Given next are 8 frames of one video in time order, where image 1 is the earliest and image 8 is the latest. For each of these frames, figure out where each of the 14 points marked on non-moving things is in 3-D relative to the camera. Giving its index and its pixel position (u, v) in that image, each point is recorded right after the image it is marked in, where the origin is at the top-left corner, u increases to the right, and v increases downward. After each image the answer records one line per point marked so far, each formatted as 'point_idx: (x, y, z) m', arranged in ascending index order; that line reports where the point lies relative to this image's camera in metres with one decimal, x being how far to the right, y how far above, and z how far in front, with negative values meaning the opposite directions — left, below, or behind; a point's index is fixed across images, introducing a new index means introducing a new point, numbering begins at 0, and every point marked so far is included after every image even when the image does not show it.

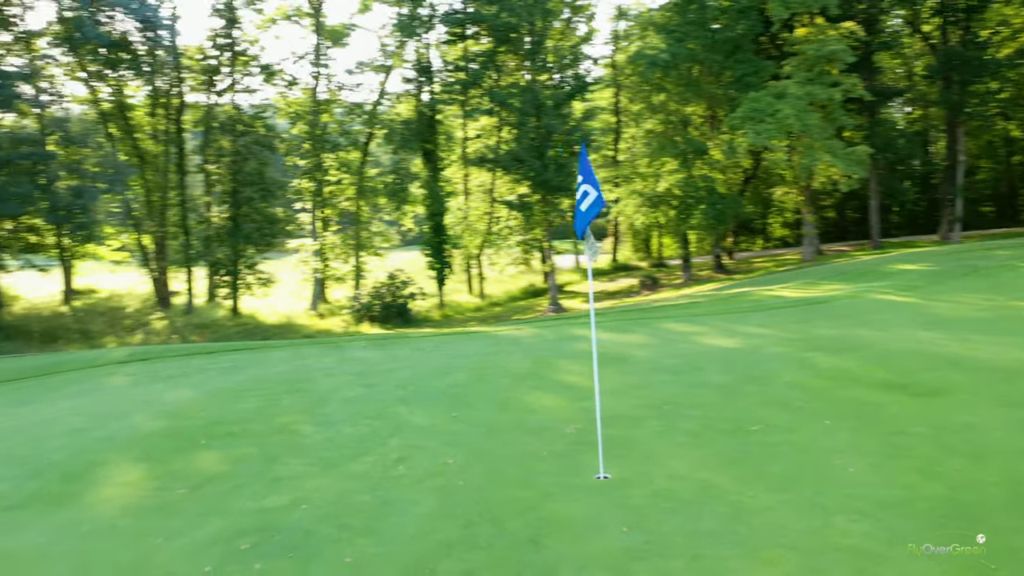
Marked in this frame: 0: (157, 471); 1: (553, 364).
0: (-1.7, -0.9, +3.9) m
1: (+0.3, -0.5, +5.7) m
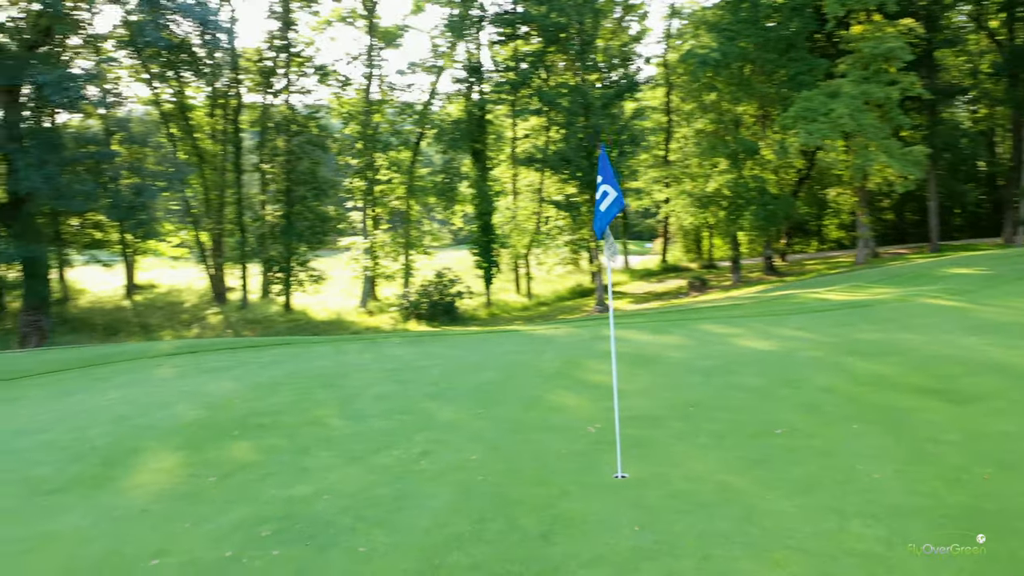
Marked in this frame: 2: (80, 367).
0: (-1.6, -0.8, +4.0) m
1: (+0.5, -0.5, +5.7) m
2: (-3.3, -0.6, +6.3) m
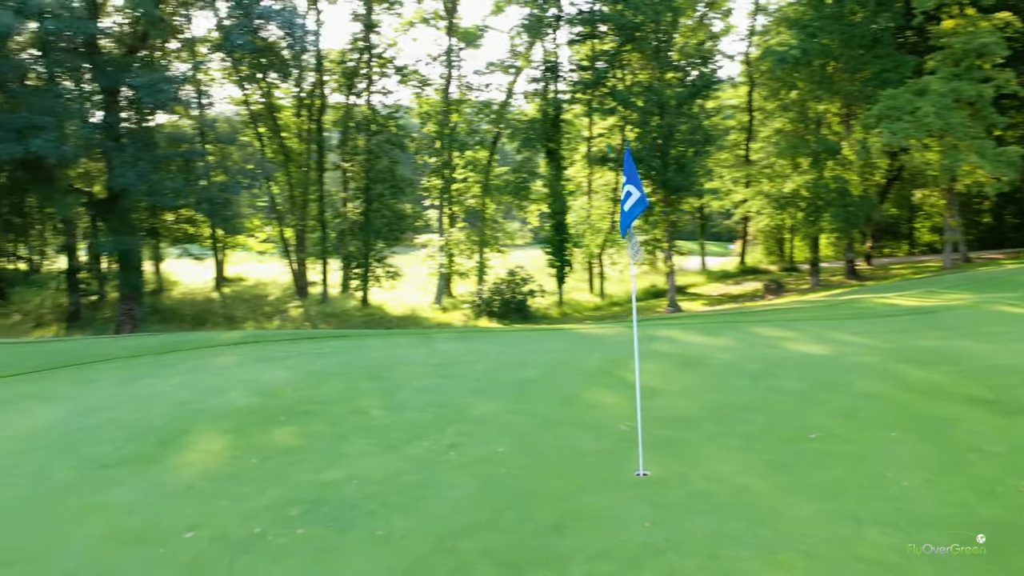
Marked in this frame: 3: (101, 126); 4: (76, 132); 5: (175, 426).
0: (-1.4, -0.8, +4.3) m
1: (+0.8, -0.5, +5.7) m
2: (-2.9, -0.5, +6.7) m
3: (-7.7, +3.1, +15.4) m
4: (-7.8, +2.8, +14.6) m
5: (-1.9, -0.8, +4.6) m
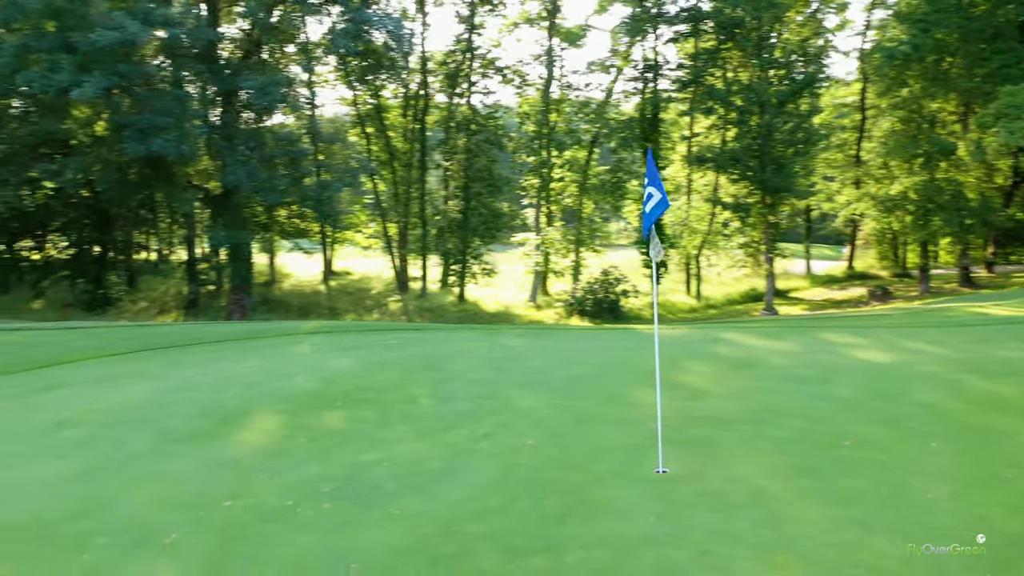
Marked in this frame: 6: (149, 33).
0: (-1.2, -0.8, +4.6) m
1: (+1.2, -0.5, +5.7) m
2: (-2.4, -0.5, +7.2) m
3: (-5.9, +3.3, +16.4) m
4: (-6.1, +3.0, +15.6) m
5: (-1.6, -0.7, +4.9) m
6: (-6.7, +4.7, +15.1) m
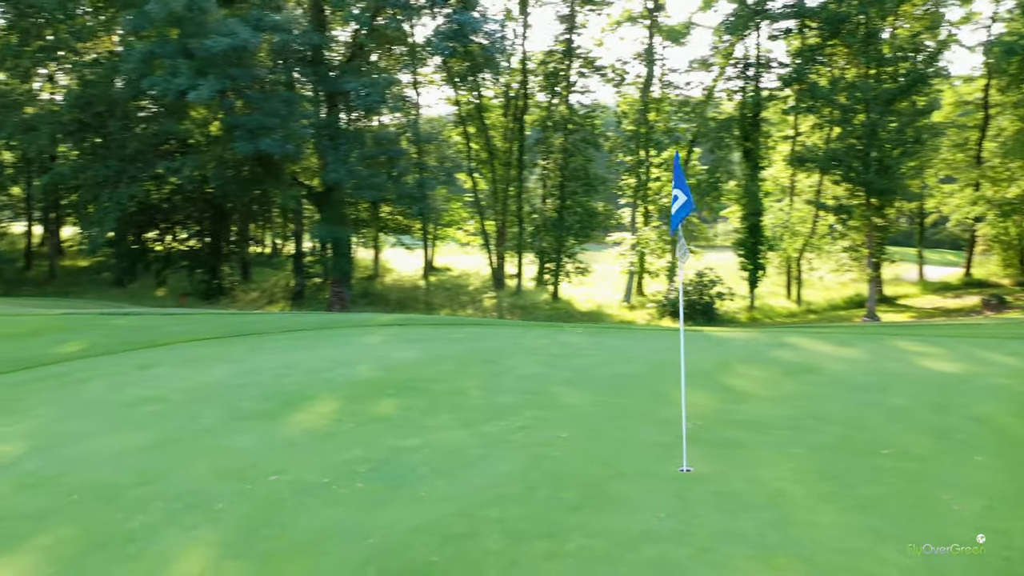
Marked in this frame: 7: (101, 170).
0: (-1.0, -0.7, +4.9) m
1: (+1.6, -0.5, +5.7) m
2: (-1.8, -0.4, +7.6) m
3: (-4.0, +3.4, +17.2) m
4: (-4.3, +3.1, +16.4) m
5: (-1.3, -0.7, +5.3) m
6: (-4.9, +4.9, +16.0) m
7: (-9.9, +2.8, +19.6) m
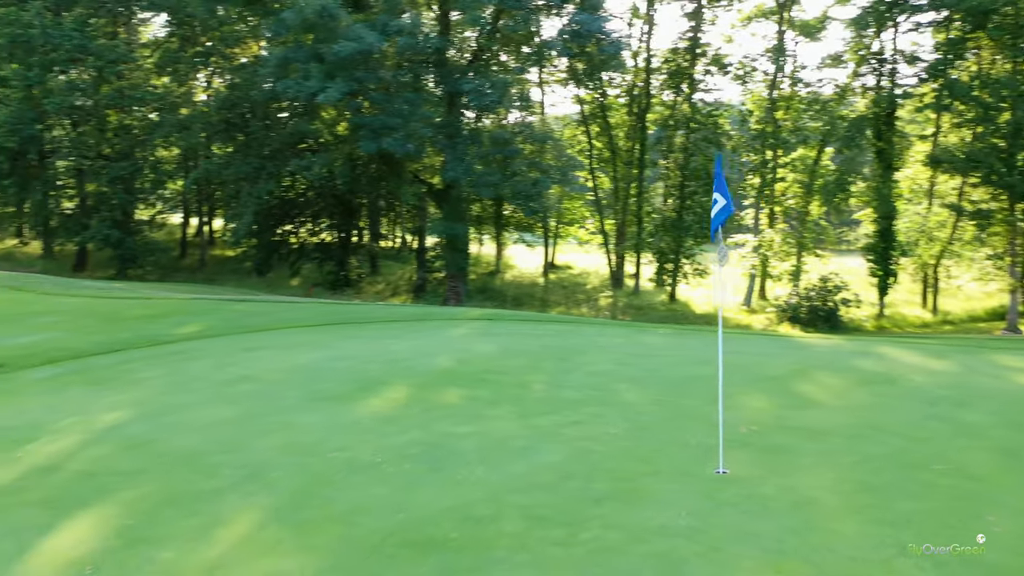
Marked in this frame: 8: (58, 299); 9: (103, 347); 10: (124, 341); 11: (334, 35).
0: (-0.6, -0.7, +5.2) m
1: (+2.0, -0.6, +5.6) m
2: (-1.0, -0.3, +8.0) m
3: (-1.6, +3.5, +17.8) m
4: (-1.9, +3.3, +17.1) m
5: (-0.9, -0.6, +5.6) m
6: (-2.6, +5.0, +16.7) m
7: (-7.0, +3.1, +21.1) m
8: (-5.4, -0.1, +9.8) m
9: (-3.3, -0.5, +6.6) m
10: (-3.2, -0.4, +6.8) m
11: (-3.7, +5.2, +16.8) m
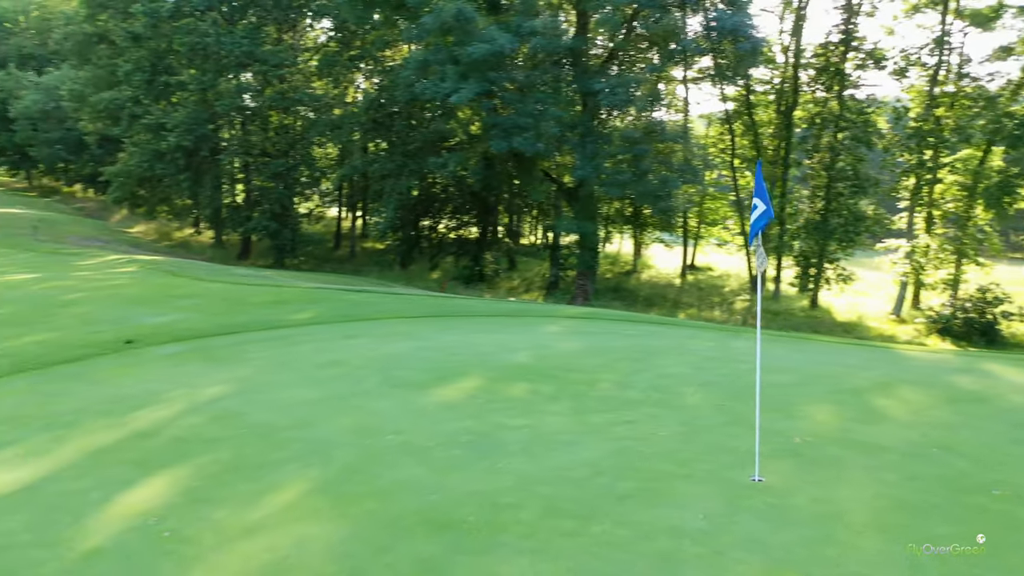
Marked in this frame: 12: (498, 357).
0: (-0.2, -0.7, +5.4) m
1: (+2.5, -0.6, +5.3) m
2: (0.0, -0.3, +8.2) m
3: (+1.3, +3.6, +18.0) m
4: (+0.8, +3.3, +17.3) m
5: (-0.4, -0.6, +5.9) m
6: (+0.1, +5.1, +17.1) m
7: (-3.4, +3.4, +22.2) m
8: (-4.0, +0.1, +10.8) m
9: (-2.6, -0.4, +7.3) m
10: (-2.4, -0.3, +7.5) m
11: (-0.9, +5.3, +17.3) m
12: (-0.1, -0.5, +6.2) m
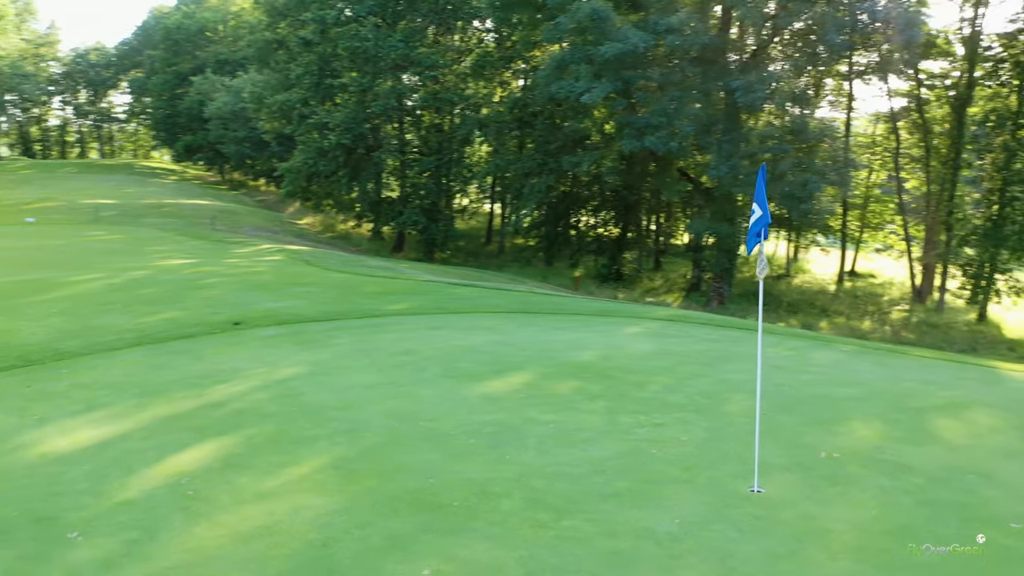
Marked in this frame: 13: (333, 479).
0: (+0.1, -0.6, +5.5) m
1: (+2.8, -0.7, +4.9) m
2: (+0.9, -0.3, +8.3) m
3: (+4.2, +3.5, +17.5) m
4: (+3.6, +3.3, +17.0) m
5: (+0.1, -0.6, +6.1) m
6: (+3.0, +5.1, +16.9) m
7: (+0.4, +3.5, +22.6) m
8: (-2.6, +0.2, +11.6) m
9: (-1.8, -0.3, +7.9) m
10: (-1.6, -0.2, +8.0) m
11: (+2.0, +5.3, +17.3) m
12: (+0.4, -0.5, +6.3) m
13: (-0.9, -0.9, +3.9) m
